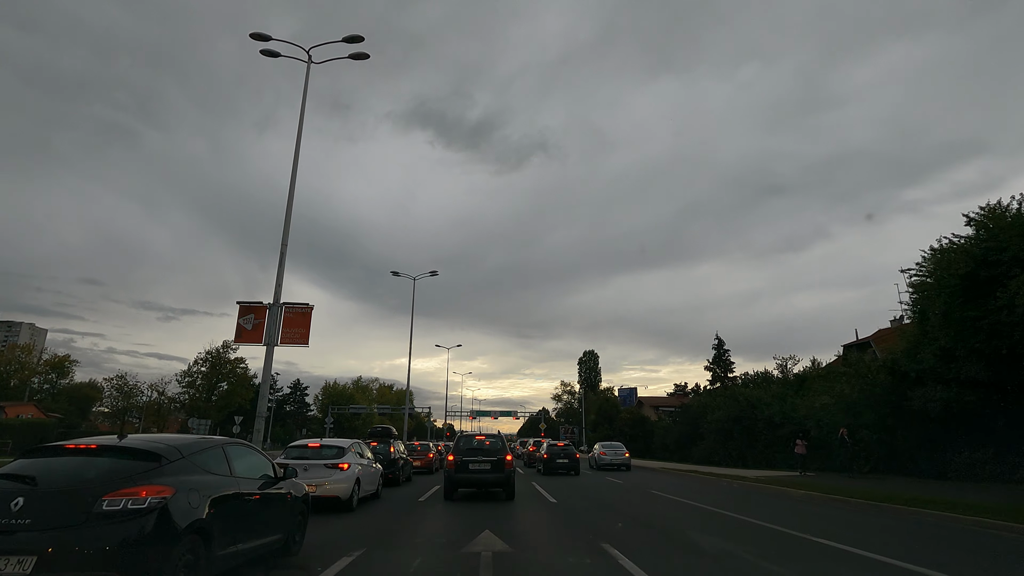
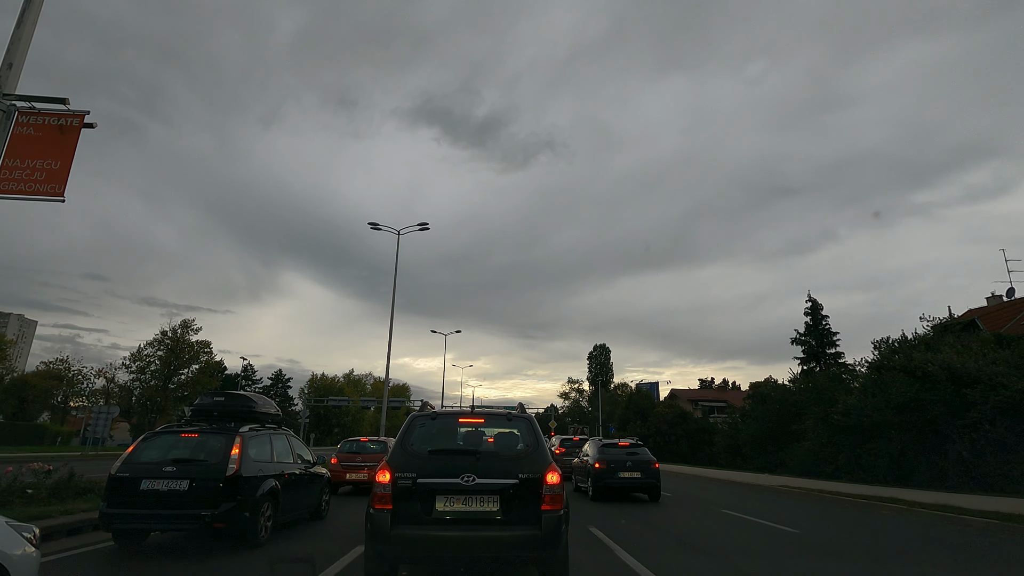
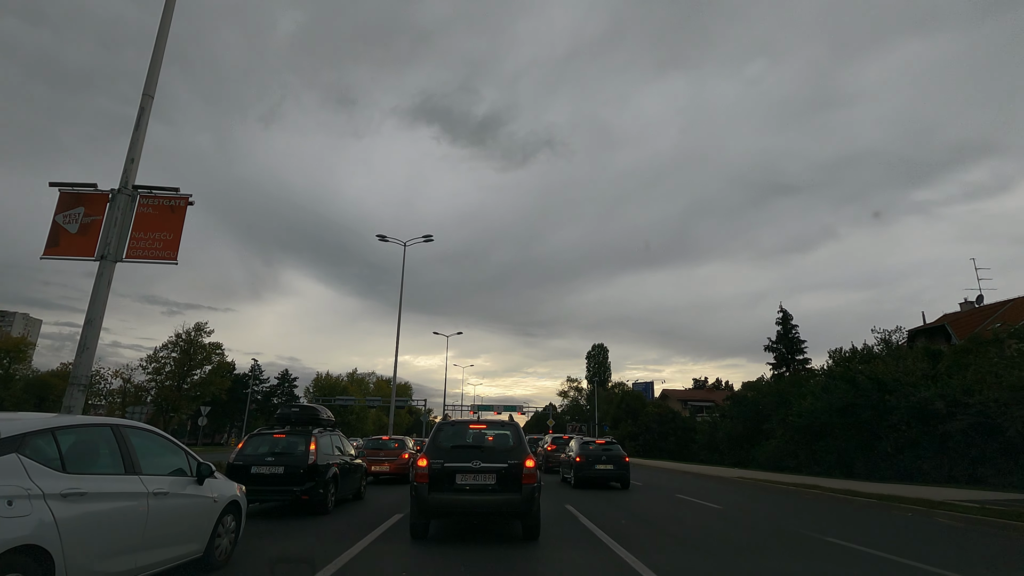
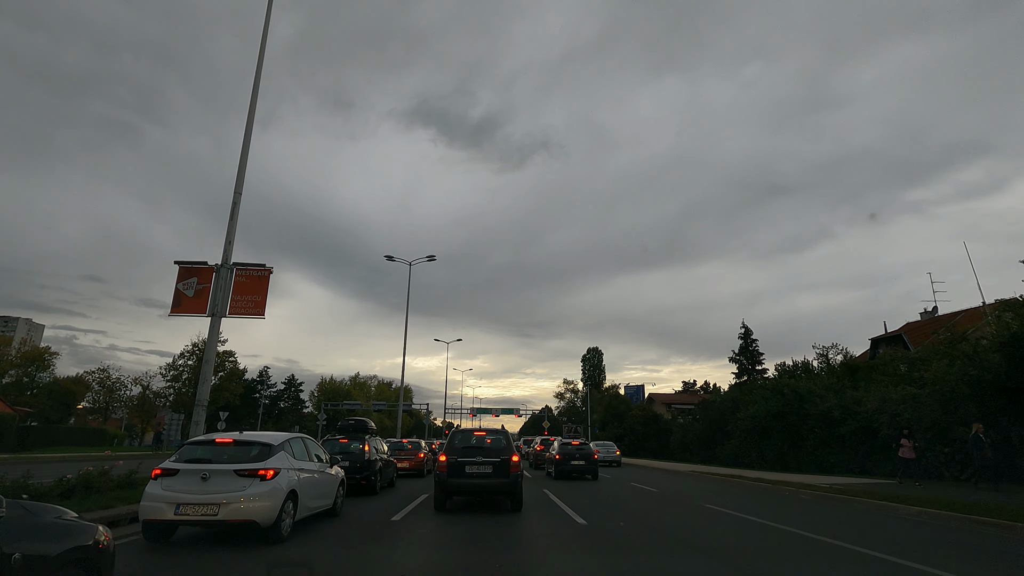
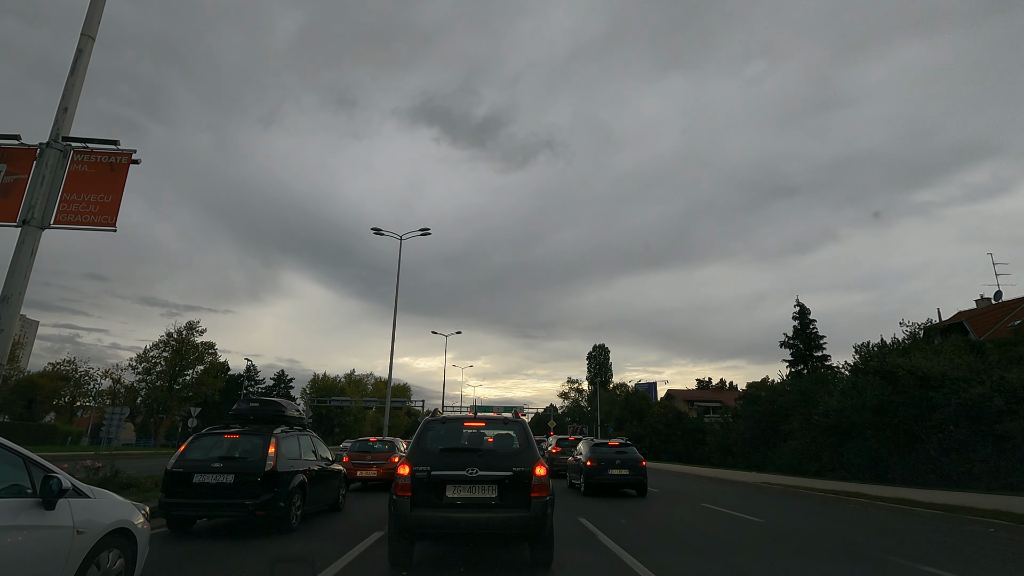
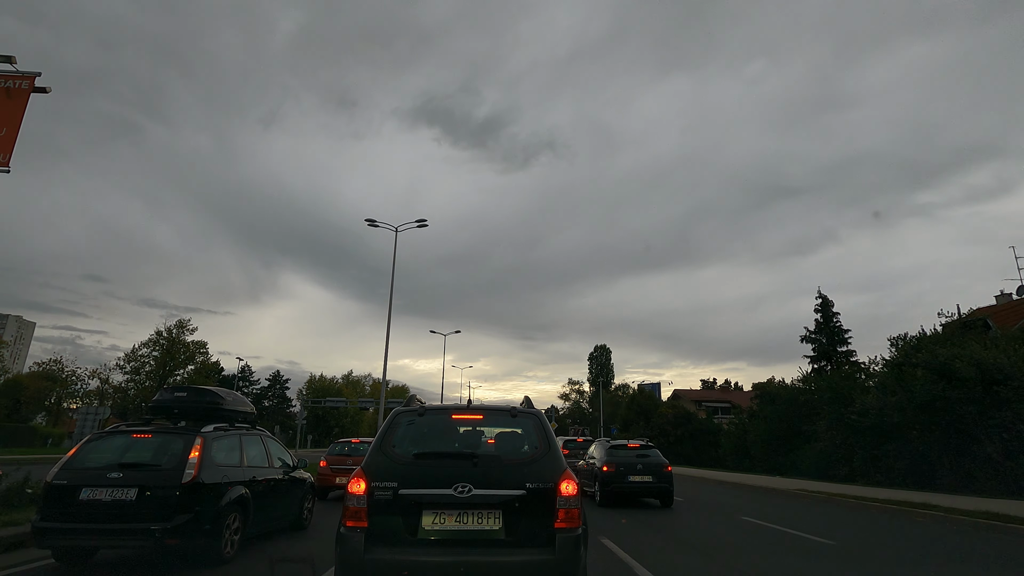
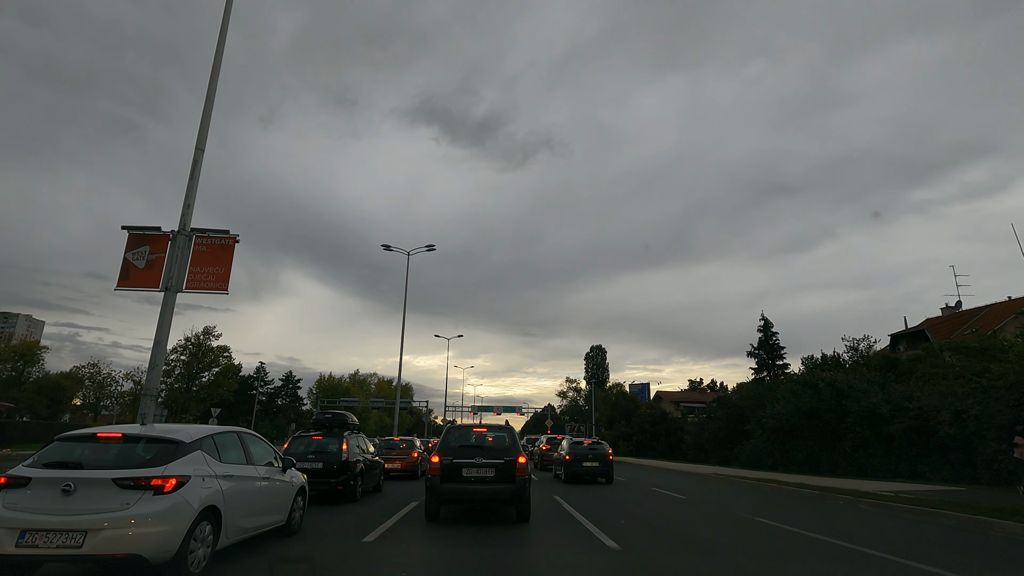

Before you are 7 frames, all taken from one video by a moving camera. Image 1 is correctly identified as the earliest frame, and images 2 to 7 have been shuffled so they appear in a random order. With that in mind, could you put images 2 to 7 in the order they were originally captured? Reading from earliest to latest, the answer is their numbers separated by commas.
4, 7, 3, 5, 2, 6
